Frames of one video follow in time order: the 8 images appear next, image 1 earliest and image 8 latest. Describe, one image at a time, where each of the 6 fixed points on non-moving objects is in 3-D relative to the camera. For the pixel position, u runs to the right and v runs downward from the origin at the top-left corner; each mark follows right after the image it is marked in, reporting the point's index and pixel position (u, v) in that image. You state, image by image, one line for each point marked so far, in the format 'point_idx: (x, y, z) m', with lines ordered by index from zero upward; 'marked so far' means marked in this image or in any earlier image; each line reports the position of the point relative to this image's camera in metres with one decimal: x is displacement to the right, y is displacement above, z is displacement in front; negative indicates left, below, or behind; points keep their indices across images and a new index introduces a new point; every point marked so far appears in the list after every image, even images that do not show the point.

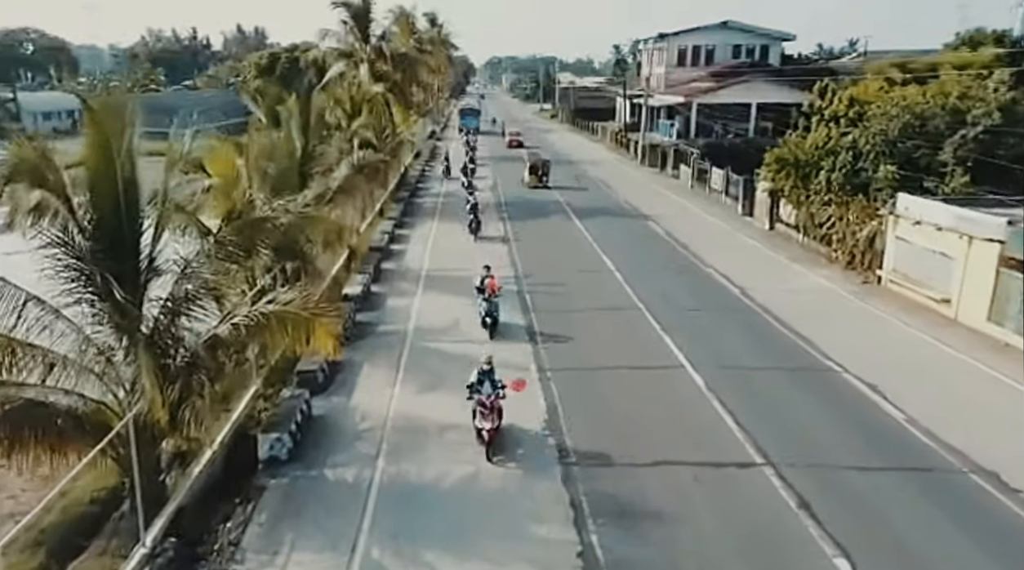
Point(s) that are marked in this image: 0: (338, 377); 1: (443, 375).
0: (-3.0, -1.6, +16.6) m
1: (-1.2, -1.6, +16.7) m
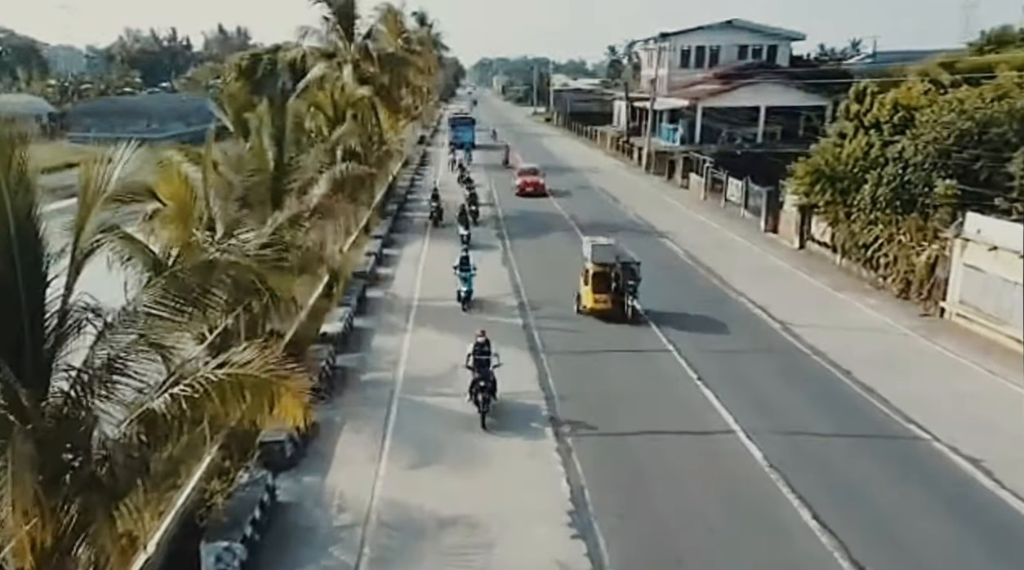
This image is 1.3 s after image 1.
0: (-2.9, -2.3, +13.6) m
1: (-1.1, -2.3, +13.7) m
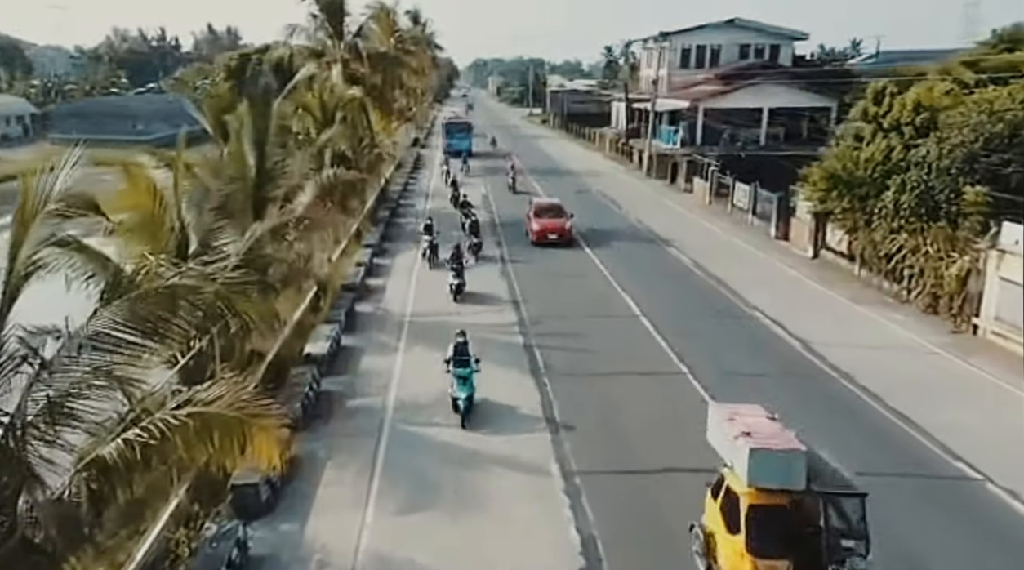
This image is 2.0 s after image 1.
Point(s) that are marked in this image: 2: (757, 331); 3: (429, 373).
0: (-2.8, -2.6, +12.2) m
1: (-1.0, -2.5, +12.4) m
2: (+4.8, -0.9, +18.4) m
3: (-1.5, -1.5, +16.8) m
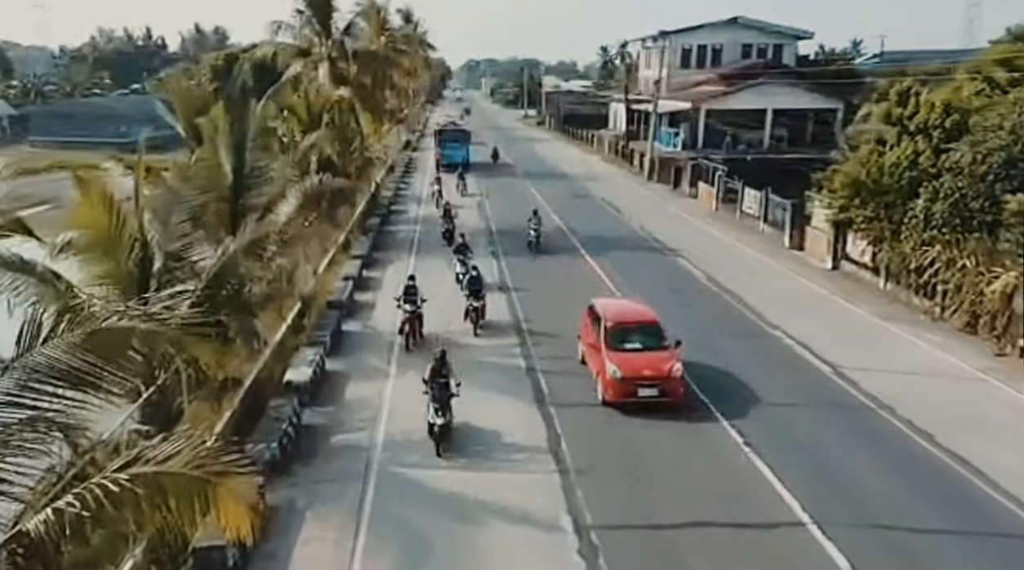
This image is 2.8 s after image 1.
0: (-2.8, -2.9, +10.6) m
1: (-1.0, -2.9, +10.8) m
2: (+4.8, -1.2, +16.8) m
3: (-1.4, -1.9, +15.2) m
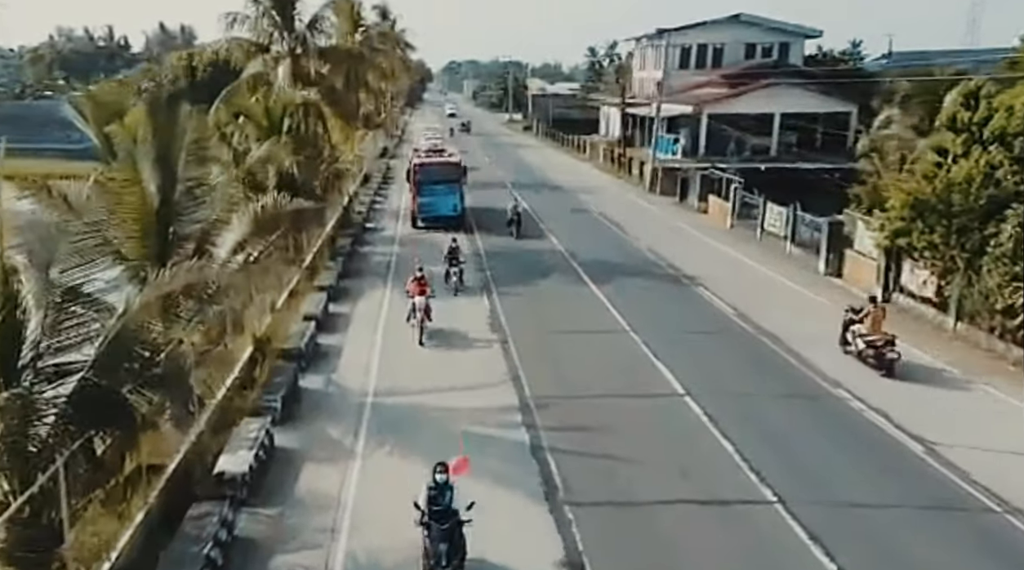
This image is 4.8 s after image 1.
0: (-2.6, -3.6, +6.9) m
1: (-0.8, -3.6, +7.1) m
2: (+4.8, -1.9, +13.3) m
3: (-1.4, -2.6, +11.6) m
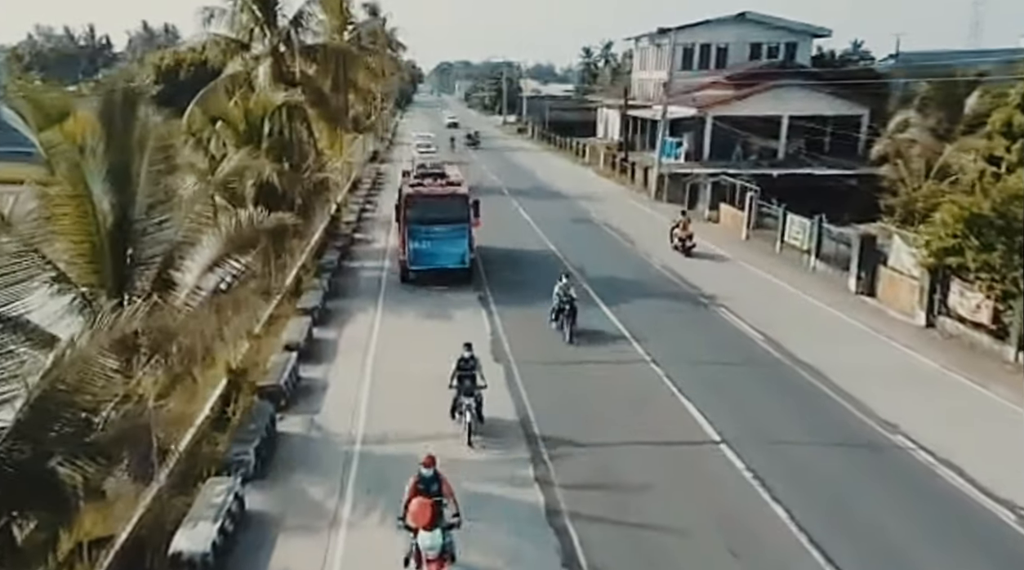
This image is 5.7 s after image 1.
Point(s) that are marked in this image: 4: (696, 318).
0: (-2.4, -4.0, +5.0) m
1: (-0.6, -4.0, +5.2) m
2: (+4.9, -2.3, +11.4) m
3: (-1.2, -3.0, +9.6) m
4: (+3.6, -0.6, +18.6) m
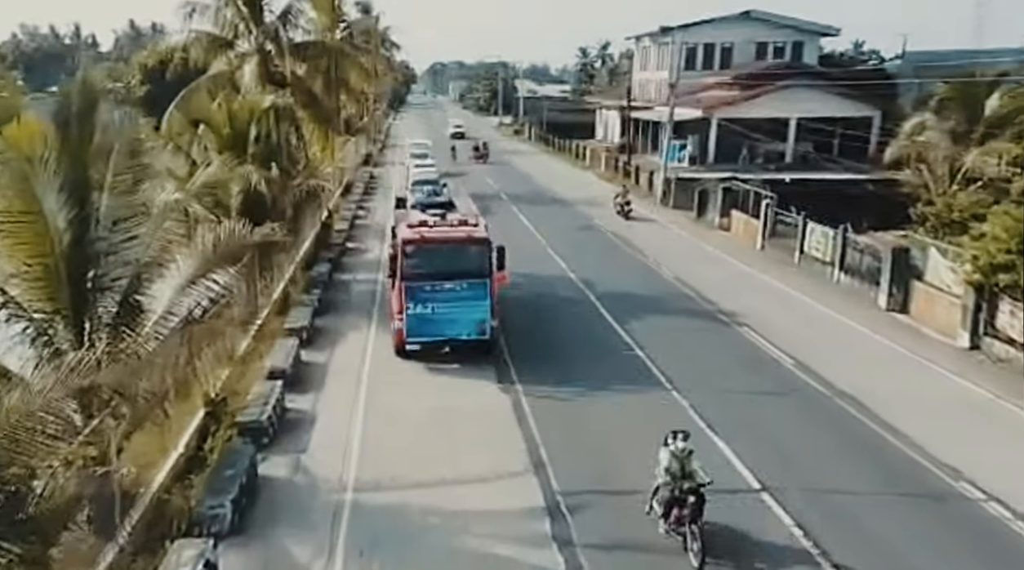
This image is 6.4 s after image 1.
0: (-2.2, -4.3, +3.5) m
1: (-0.4, -4.3, +3.7) m
2: (+5.1, -2.6, +10.0) m
3: (-1.1, -3.3, +8.1) m
4: (+3.7, -0.9, +17.1) m
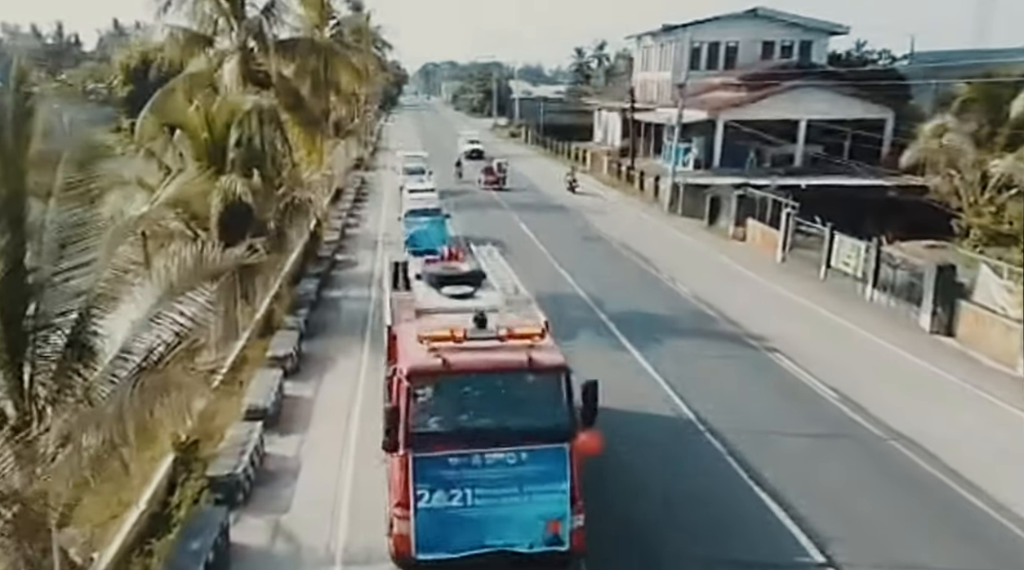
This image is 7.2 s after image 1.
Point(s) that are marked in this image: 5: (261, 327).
0: (-2.0, -4.7, +1.7) m
1: (-0.2, -4.6, +2.0) m
2: (+5.3, -3.0, +8.3) m
3: (-0.8, -3.7, +6.4) m
4: (+3.8, -1.3, +15.5) m
5: (-4.4, -0.7, +16.7) m
